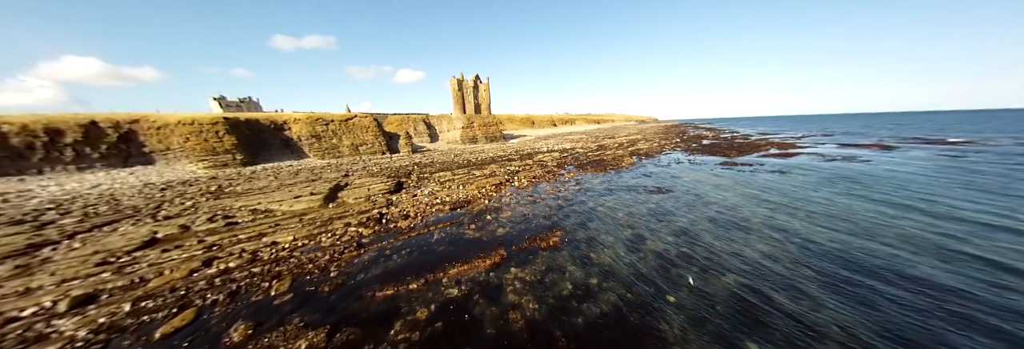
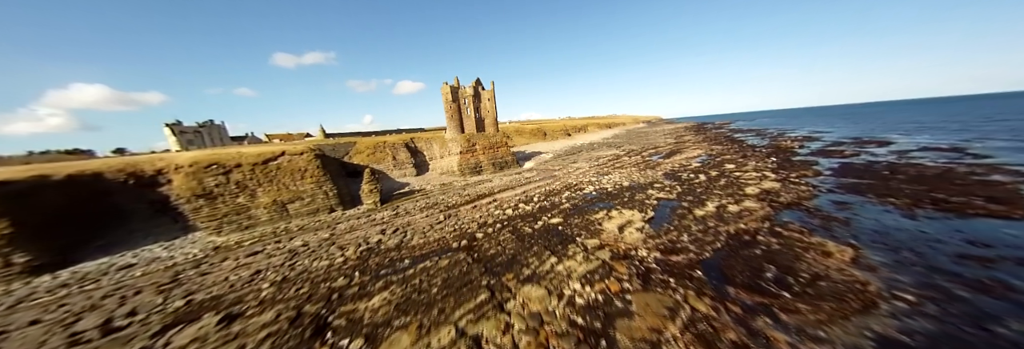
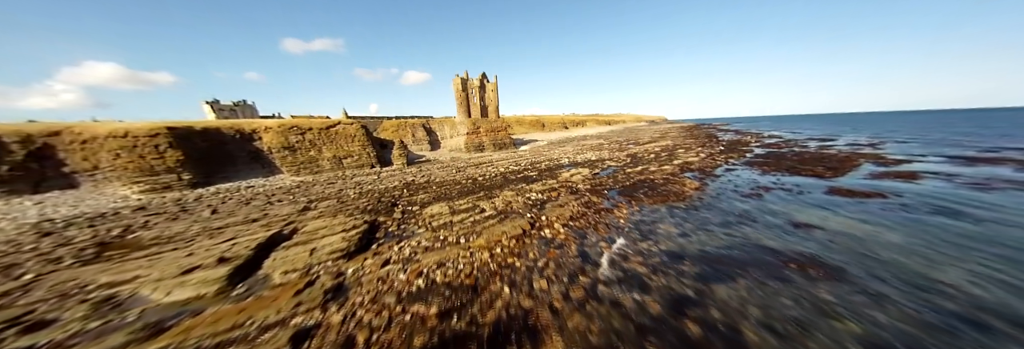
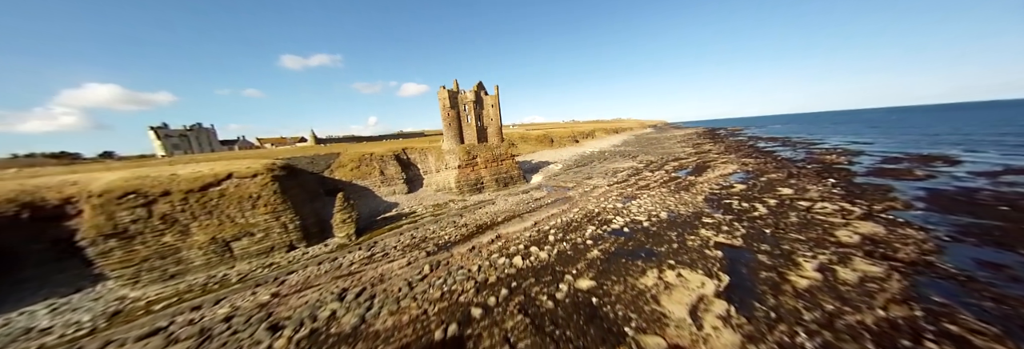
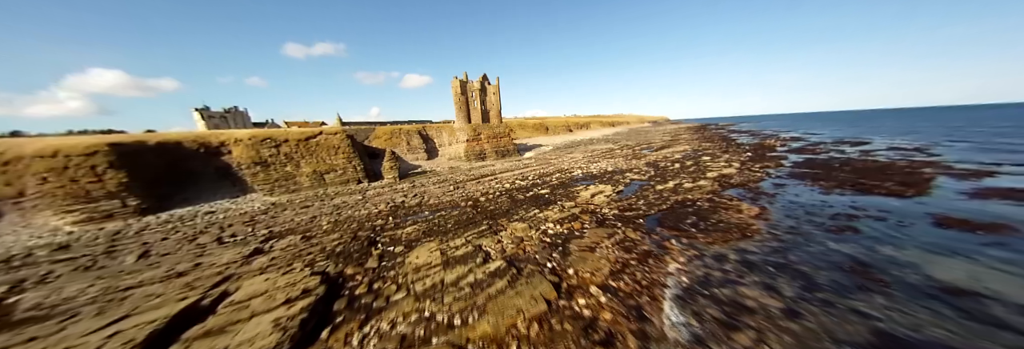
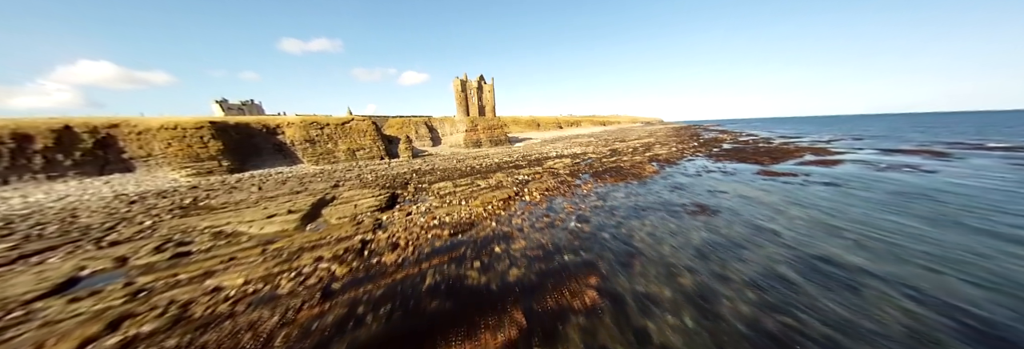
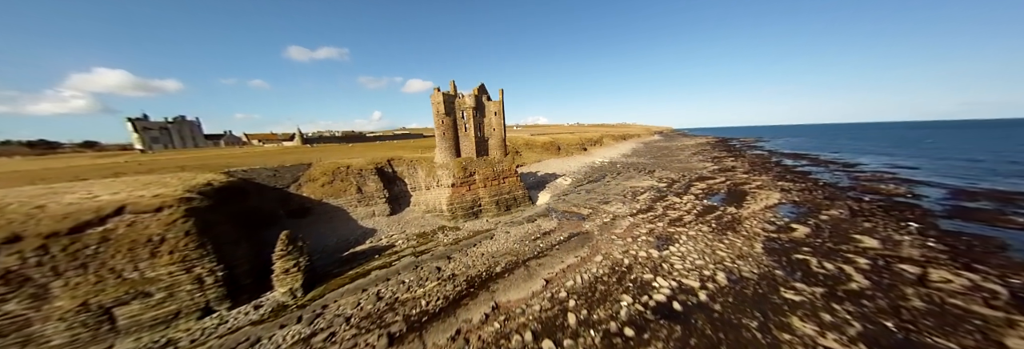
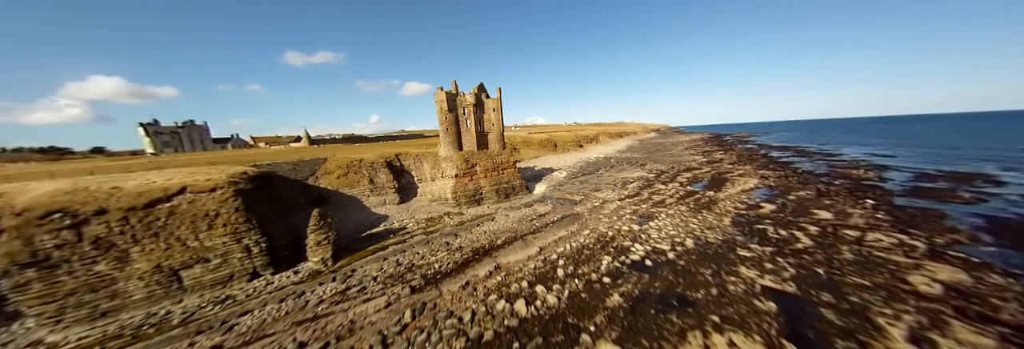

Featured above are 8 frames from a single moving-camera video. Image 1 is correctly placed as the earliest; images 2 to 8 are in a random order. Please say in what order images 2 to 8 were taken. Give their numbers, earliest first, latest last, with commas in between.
6, 3, 5, 2, 4, 8, 7
